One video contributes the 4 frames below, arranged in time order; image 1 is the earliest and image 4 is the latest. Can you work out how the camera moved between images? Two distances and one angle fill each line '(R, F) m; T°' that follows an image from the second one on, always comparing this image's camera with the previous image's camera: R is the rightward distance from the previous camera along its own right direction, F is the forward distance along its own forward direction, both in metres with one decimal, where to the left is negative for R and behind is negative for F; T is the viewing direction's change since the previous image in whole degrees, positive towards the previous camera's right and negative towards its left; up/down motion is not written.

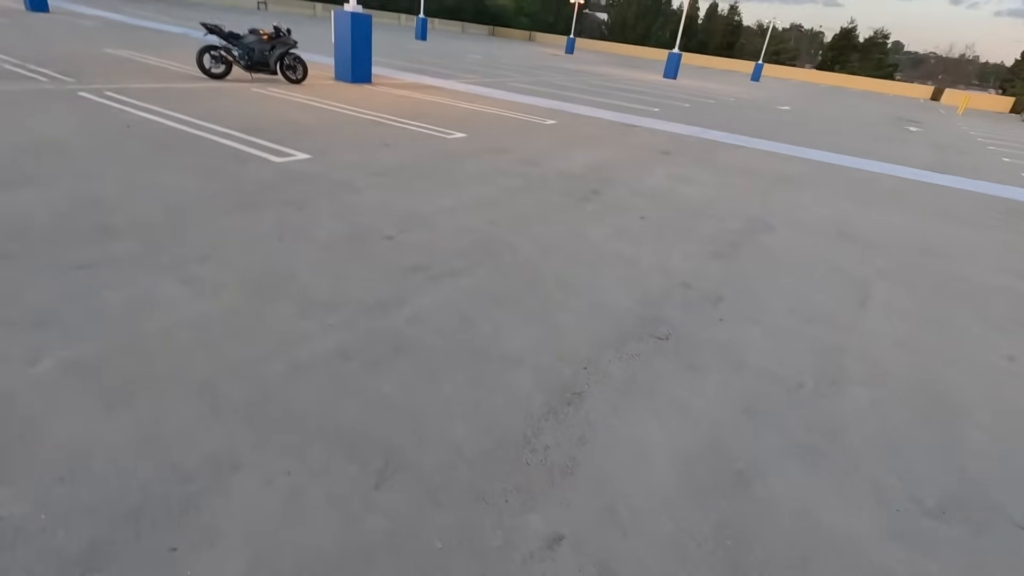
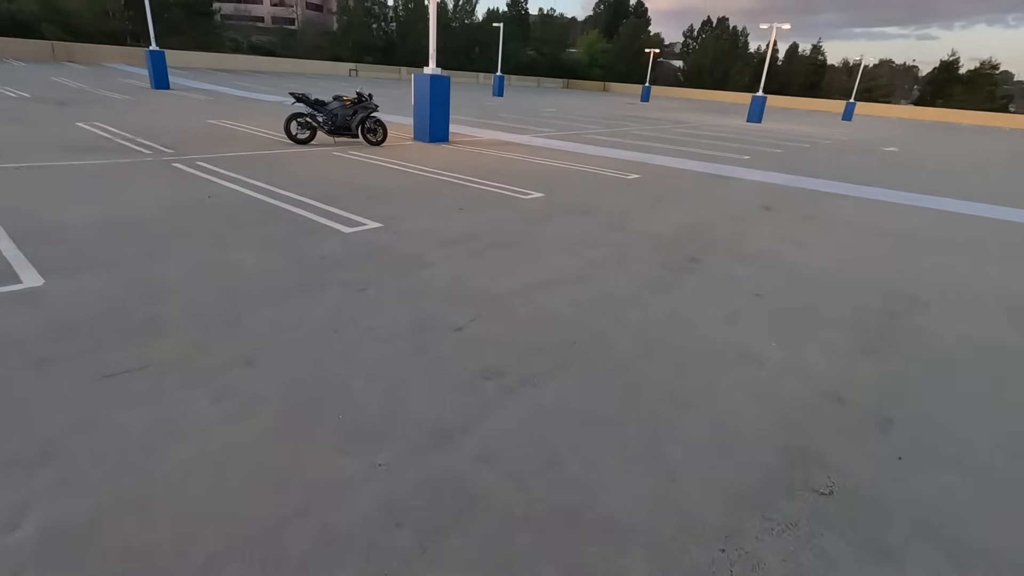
(-0.1, +0.6) m; -8°
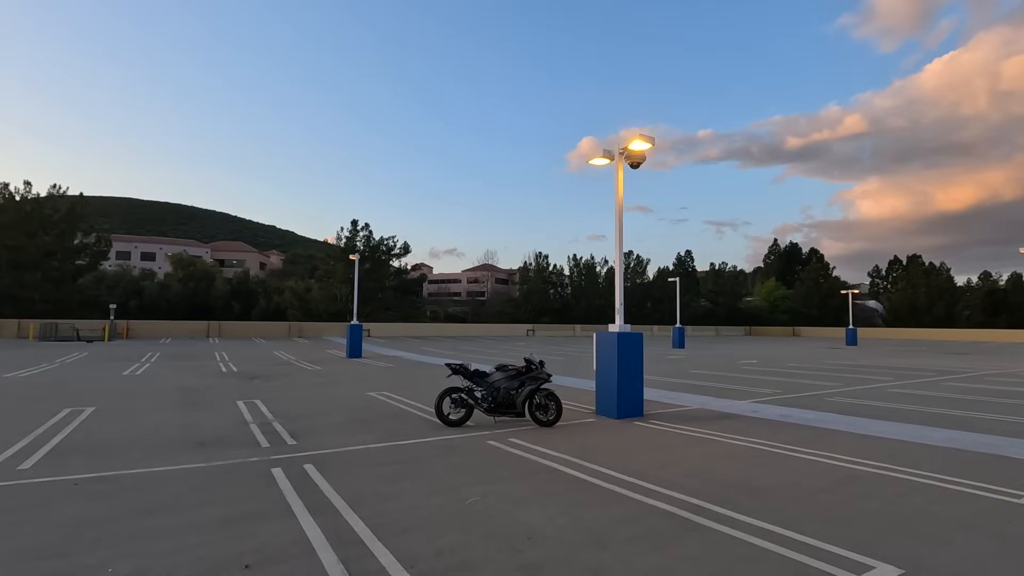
(-0.7, +2.9) m; -18°
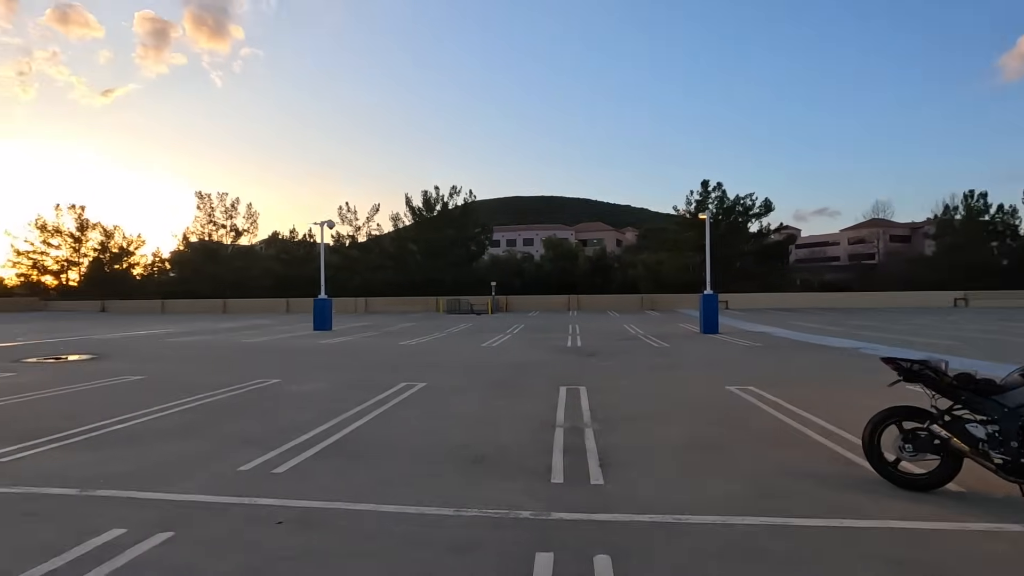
(-0.8, +3.4) m; -35°
